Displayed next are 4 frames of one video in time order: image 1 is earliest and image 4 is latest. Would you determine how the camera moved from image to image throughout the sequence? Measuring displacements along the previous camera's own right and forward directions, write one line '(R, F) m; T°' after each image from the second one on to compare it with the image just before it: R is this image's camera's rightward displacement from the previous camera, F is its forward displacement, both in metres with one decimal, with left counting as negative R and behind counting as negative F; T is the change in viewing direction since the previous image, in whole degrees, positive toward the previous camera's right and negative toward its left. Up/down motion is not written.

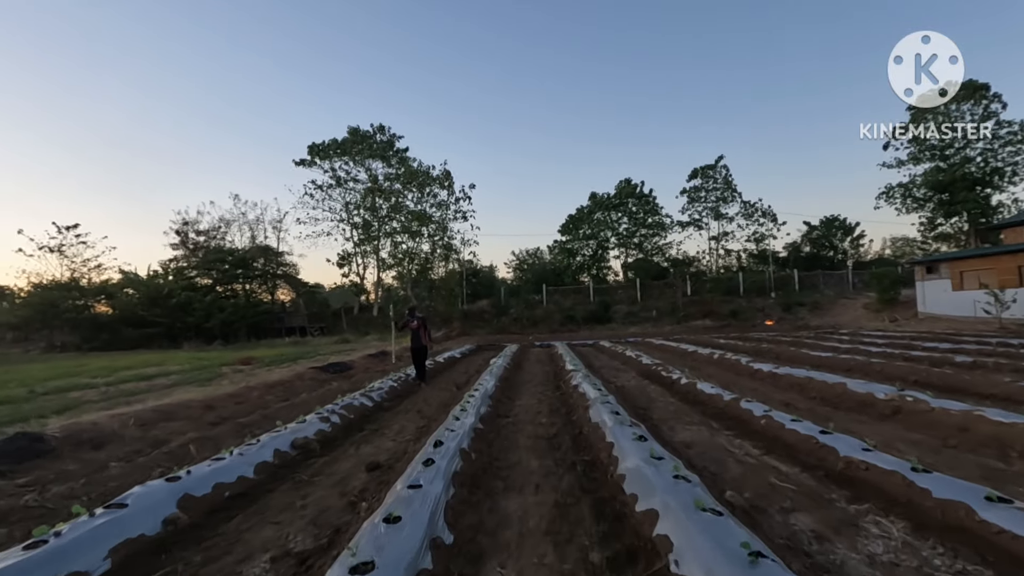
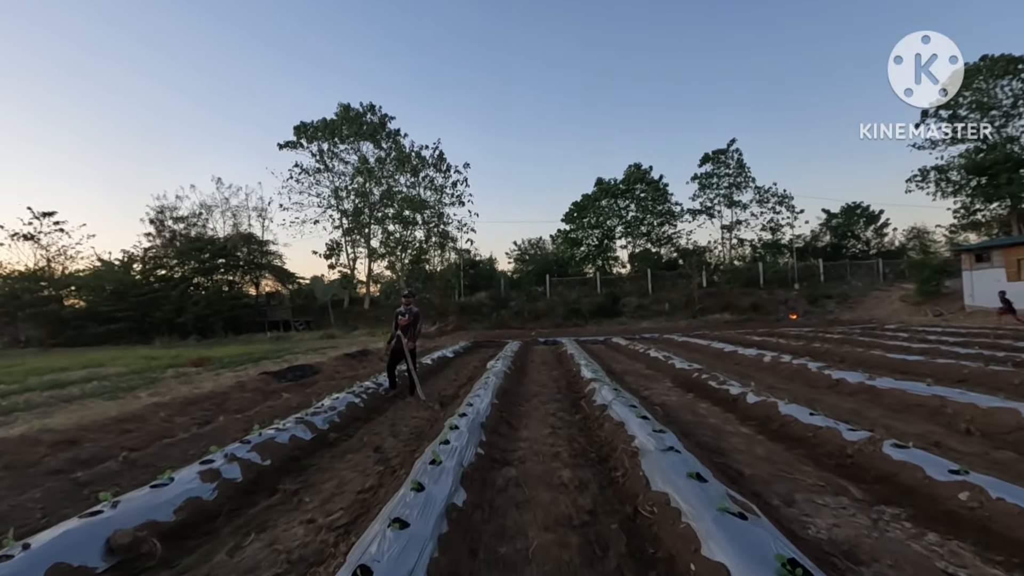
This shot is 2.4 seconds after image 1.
(0.0, +2.3) m; 0°
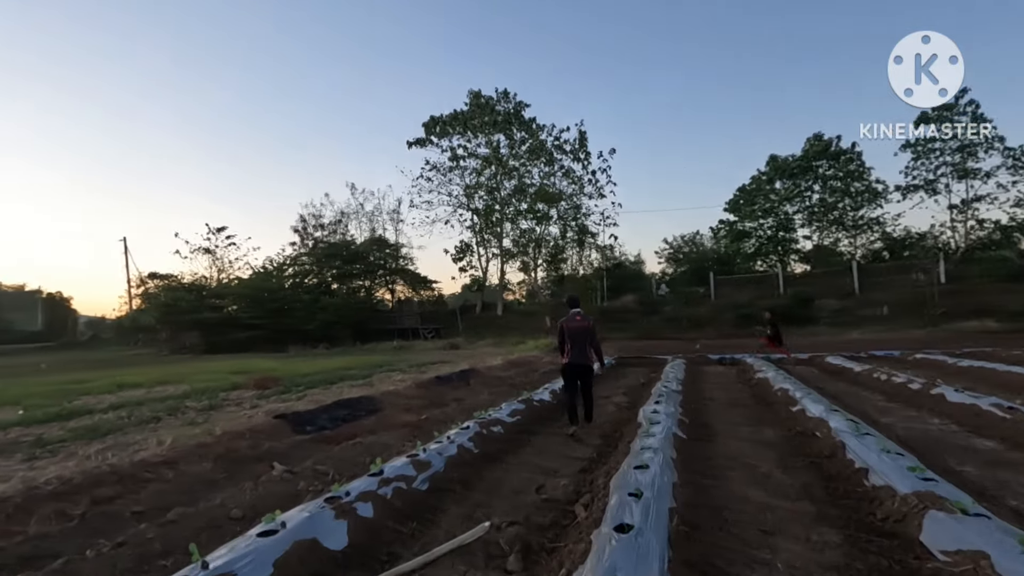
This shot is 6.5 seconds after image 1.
(-0.2, +4.2) m; -15°
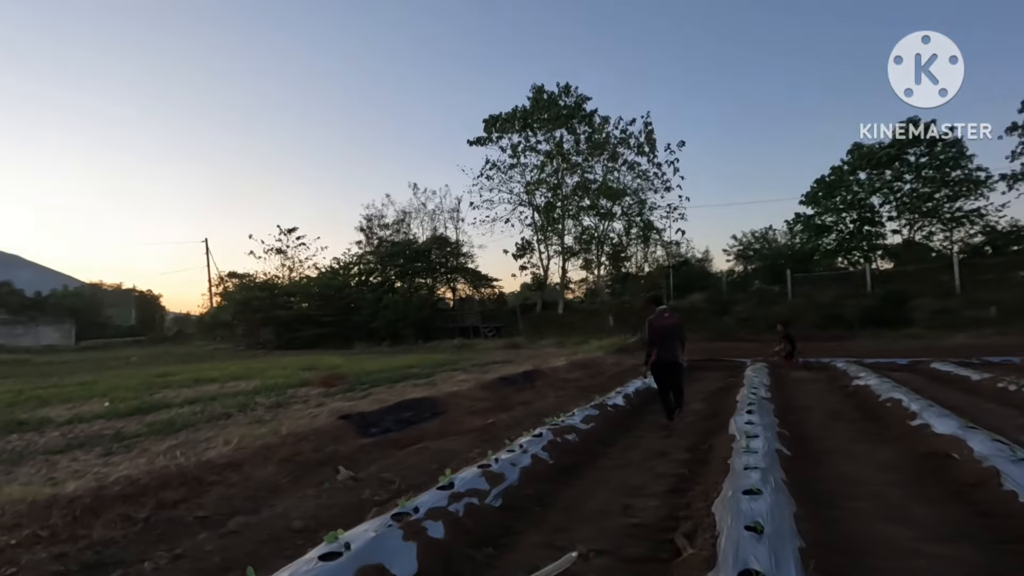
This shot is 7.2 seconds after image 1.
(-0.2, +0.4) m; -6°
